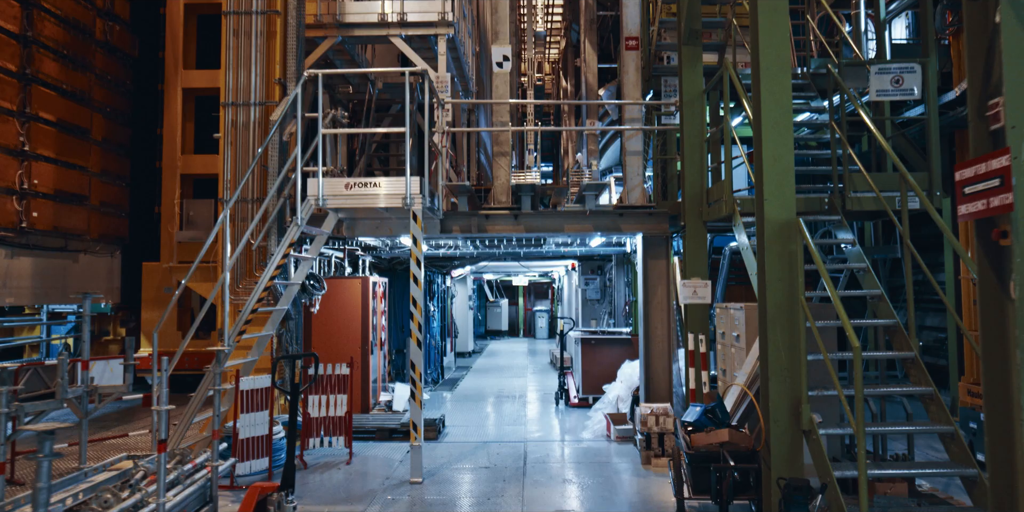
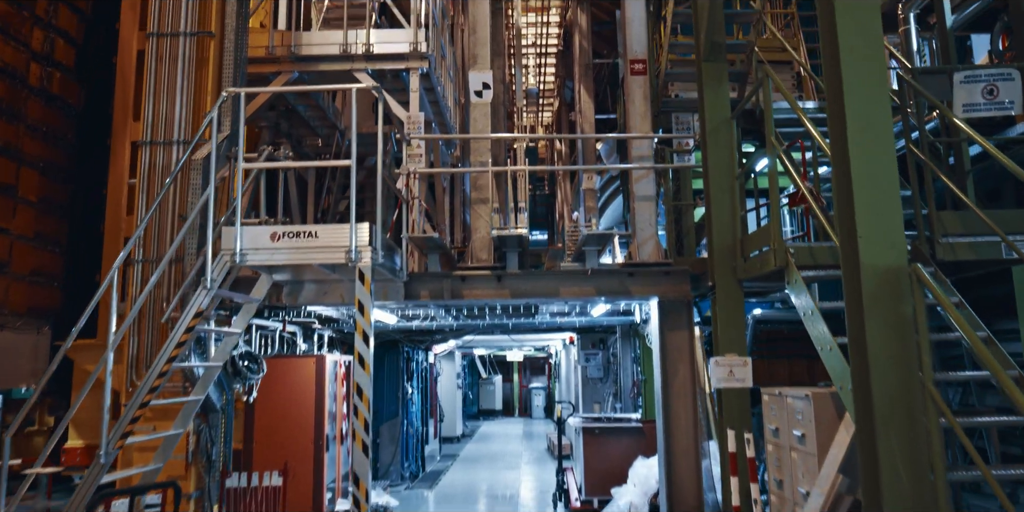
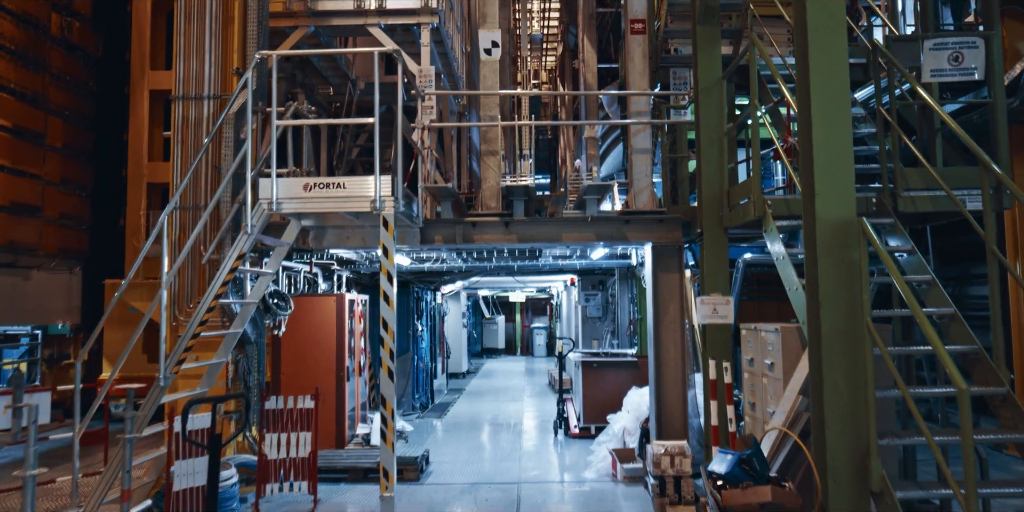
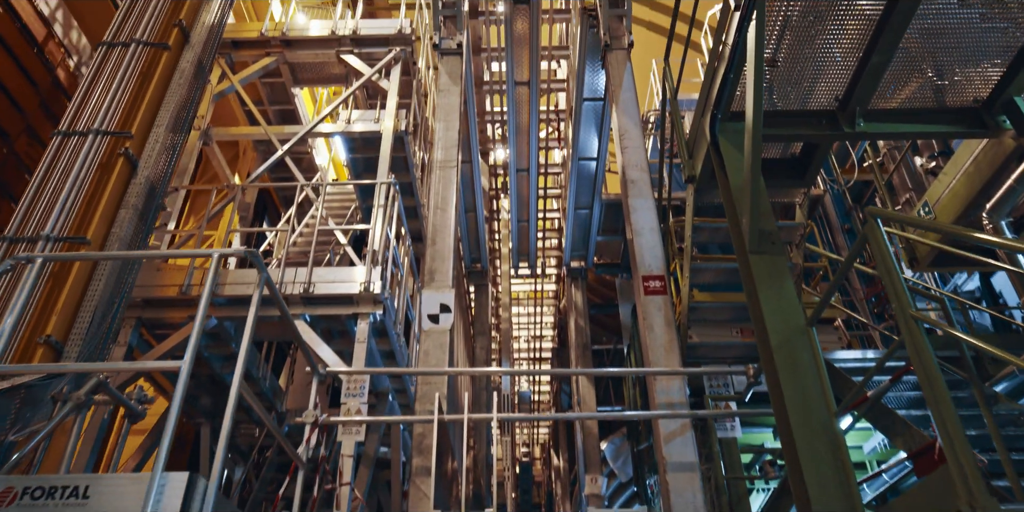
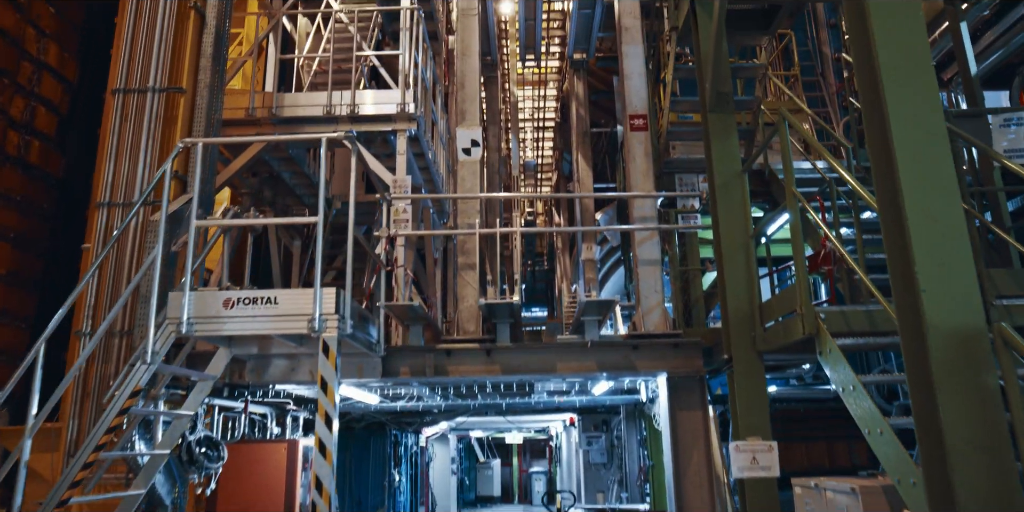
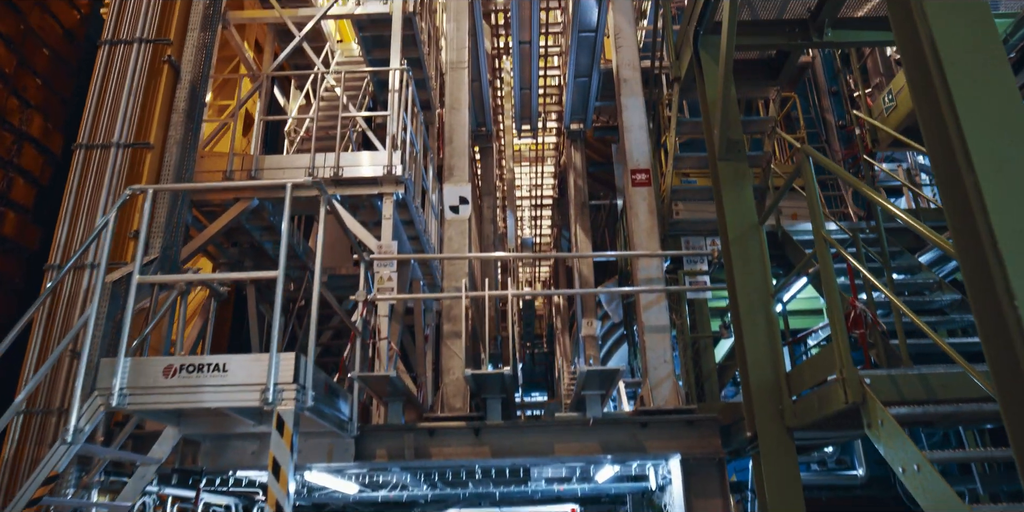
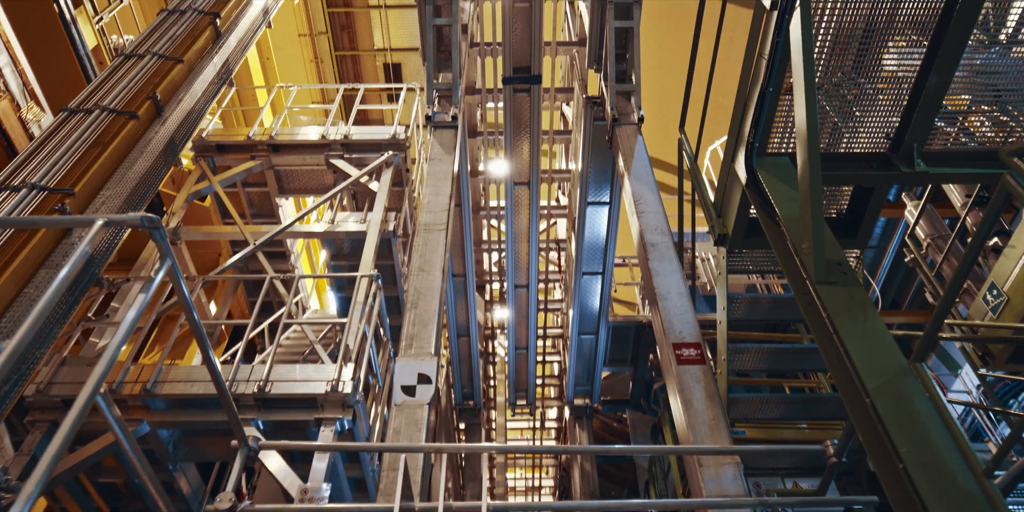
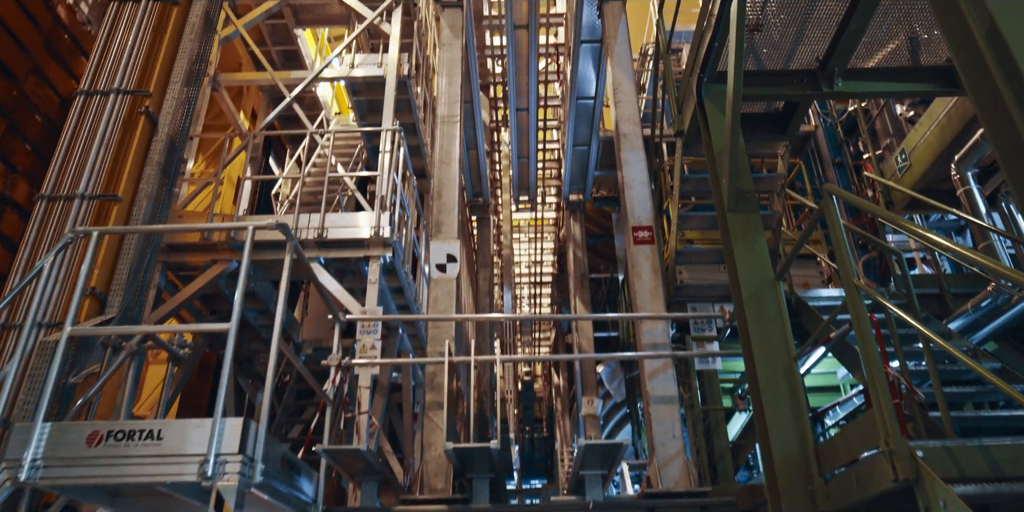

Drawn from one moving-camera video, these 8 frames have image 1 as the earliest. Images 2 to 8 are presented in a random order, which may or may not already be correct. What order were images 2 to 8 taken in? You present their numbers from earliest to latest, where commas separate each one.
3, 2, 5, 6, 8, 4, 7
